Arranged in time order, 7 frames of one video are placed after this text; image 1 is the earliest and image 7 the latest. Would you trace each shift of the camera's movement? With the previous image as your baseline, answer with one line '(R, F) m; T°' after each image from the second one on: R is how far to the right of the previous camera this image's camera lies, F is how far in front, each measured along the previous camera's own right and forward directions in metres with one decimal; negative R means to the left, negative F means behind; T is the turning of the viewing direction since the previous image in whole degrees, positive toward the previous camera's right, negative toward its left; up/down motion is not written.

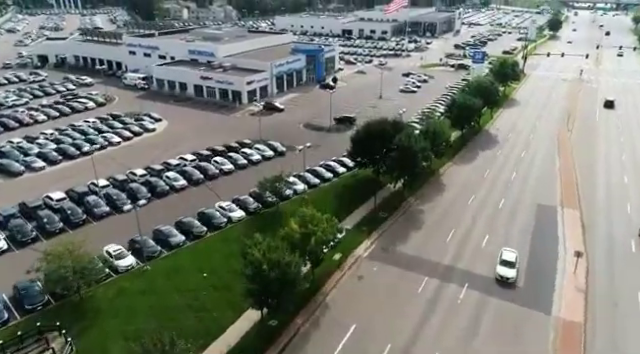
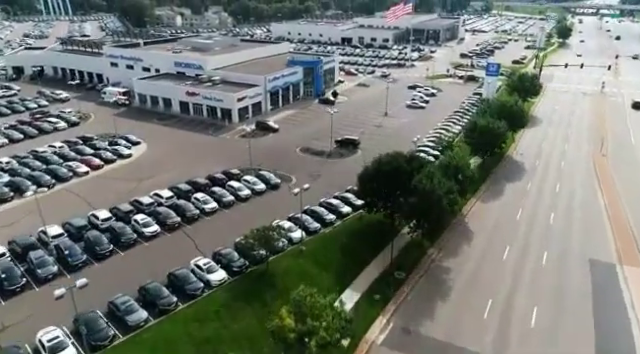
(-0.2, +7.1) m; 0°
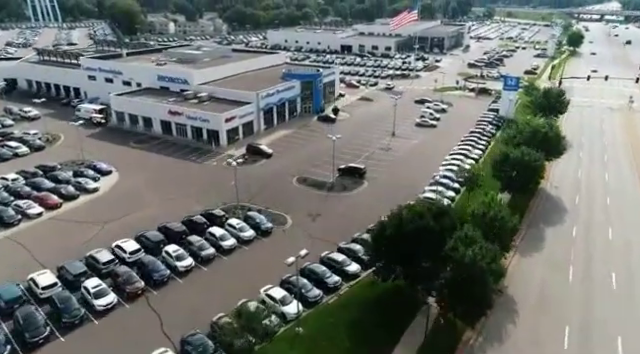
(-0.2, +7.4) m; 0°
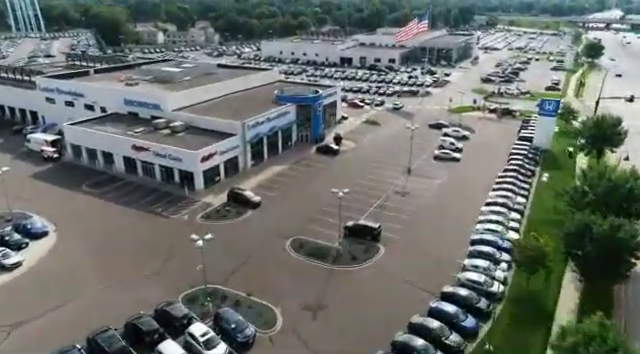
(-0.3, +10.8) m; 0°
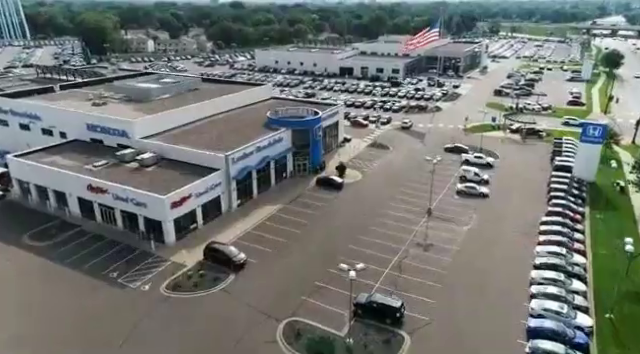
(-0.3, +8.8) m; 0°
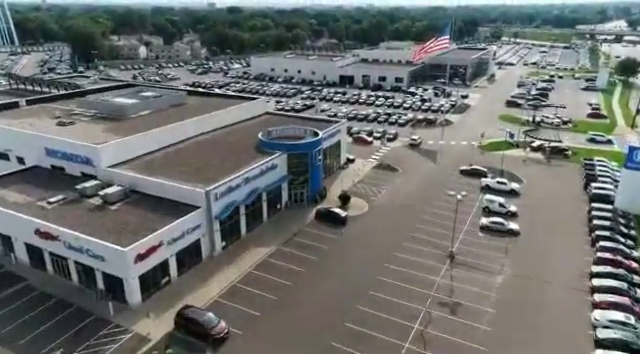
(-0.2, +6.7) m; 0°
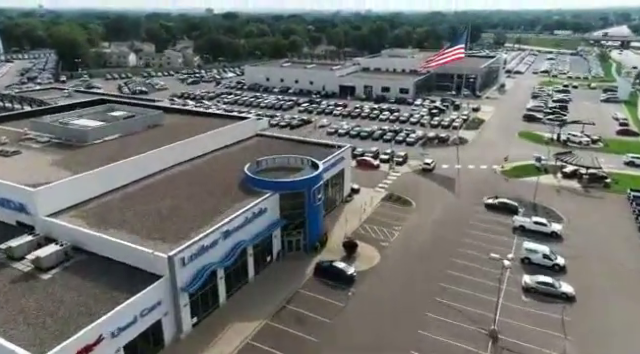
(-0.2, +8.0) m; 0°
